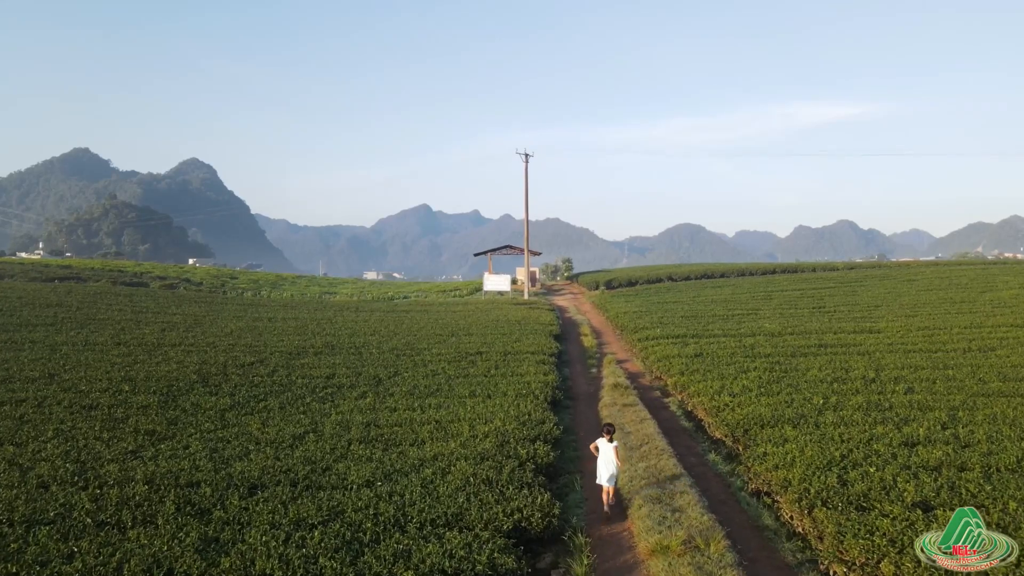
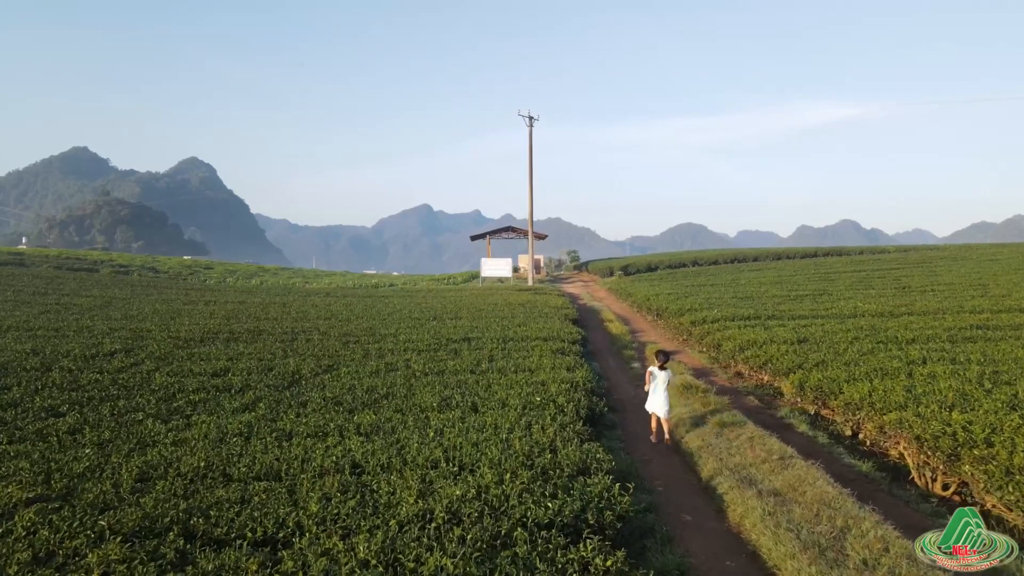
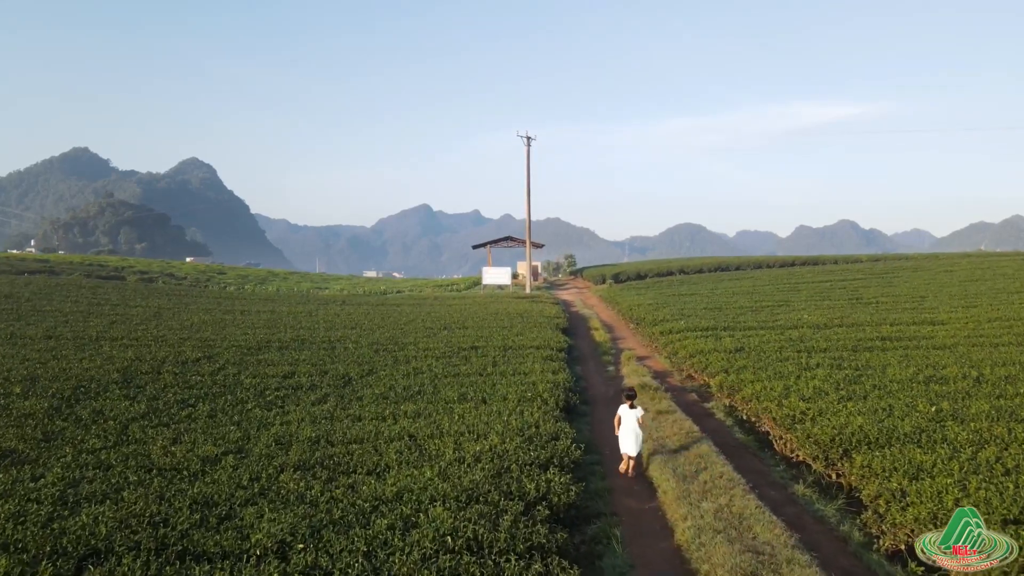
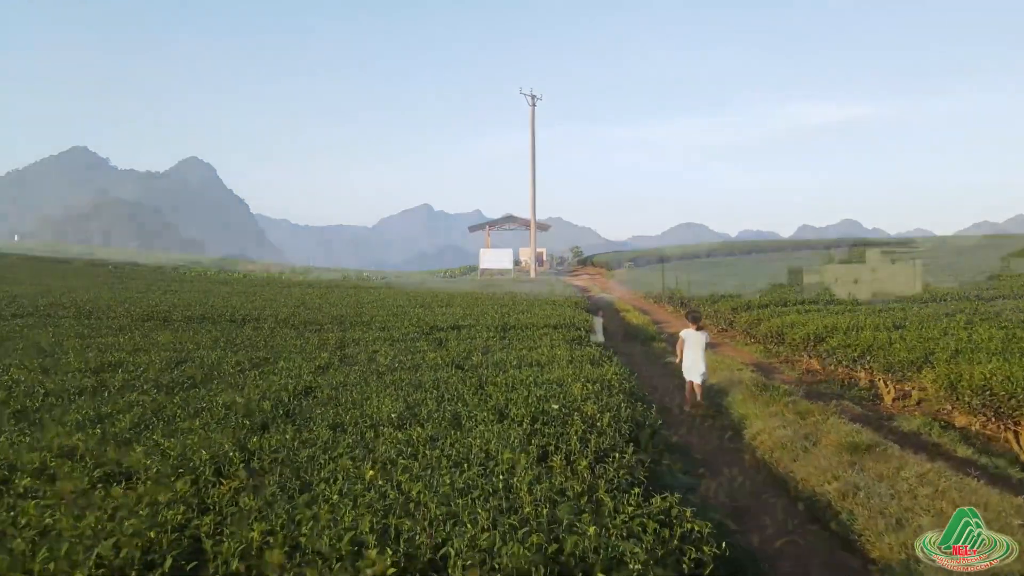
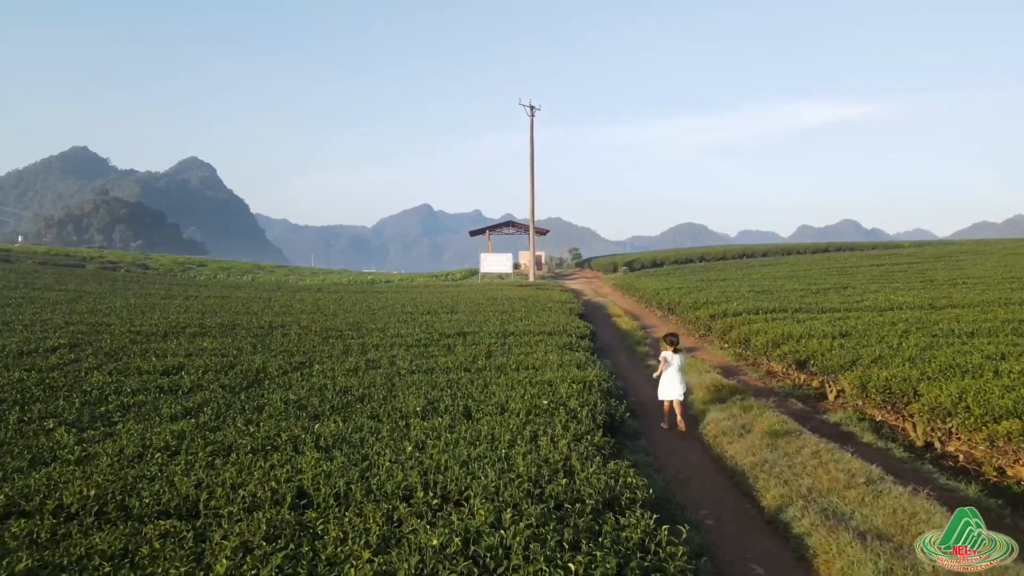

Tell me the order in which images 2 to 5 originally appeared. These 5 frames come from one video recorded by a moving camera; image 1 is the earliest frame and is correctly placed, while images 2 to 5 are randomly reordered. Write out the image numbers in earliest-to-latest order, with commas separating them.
3, 2, 5, 4
